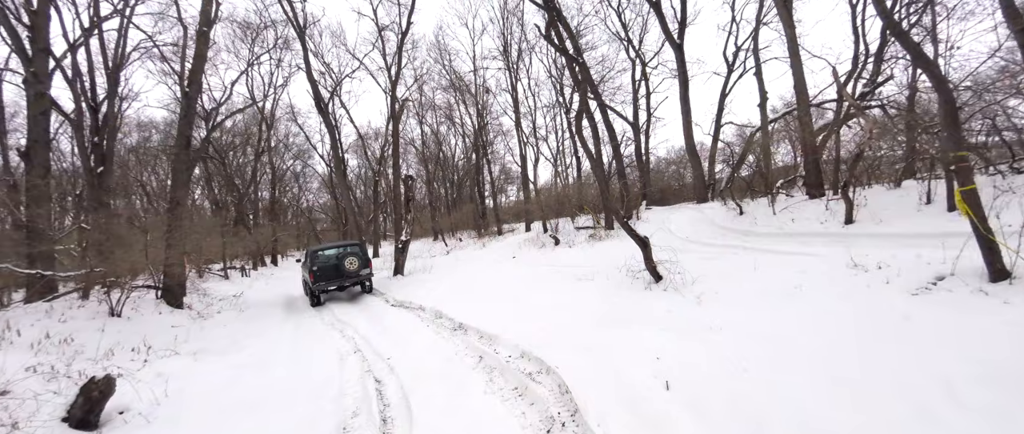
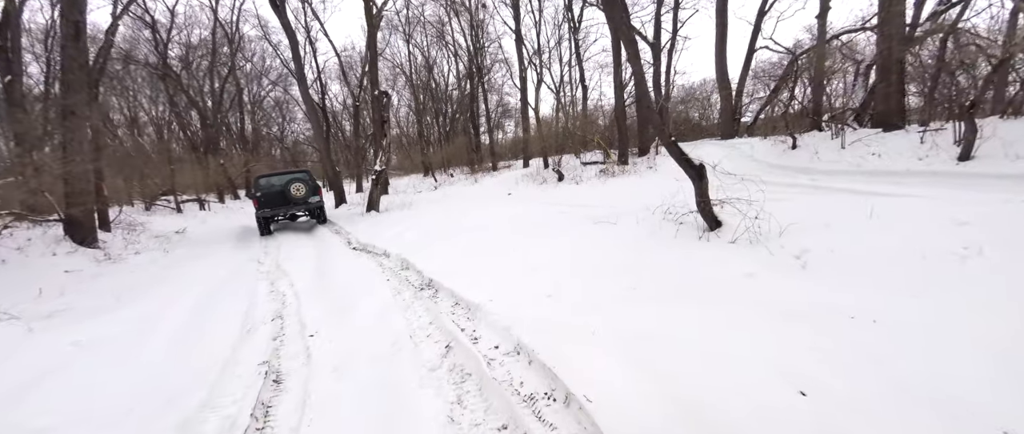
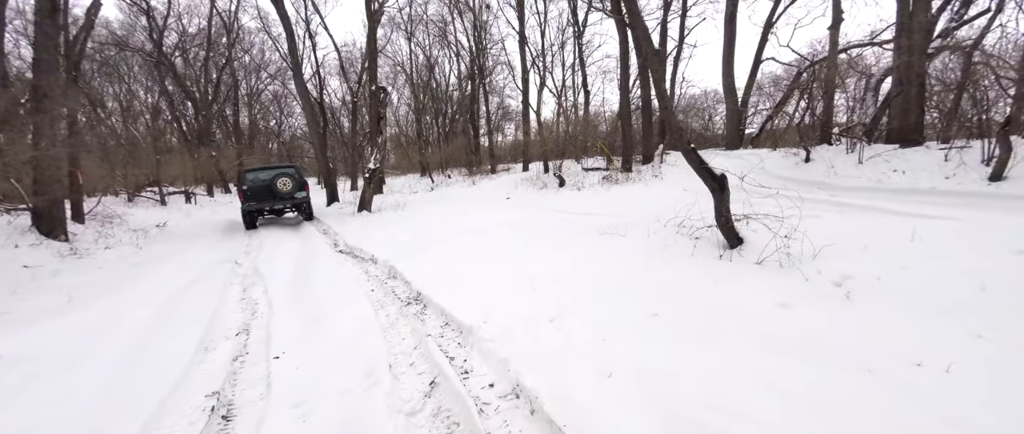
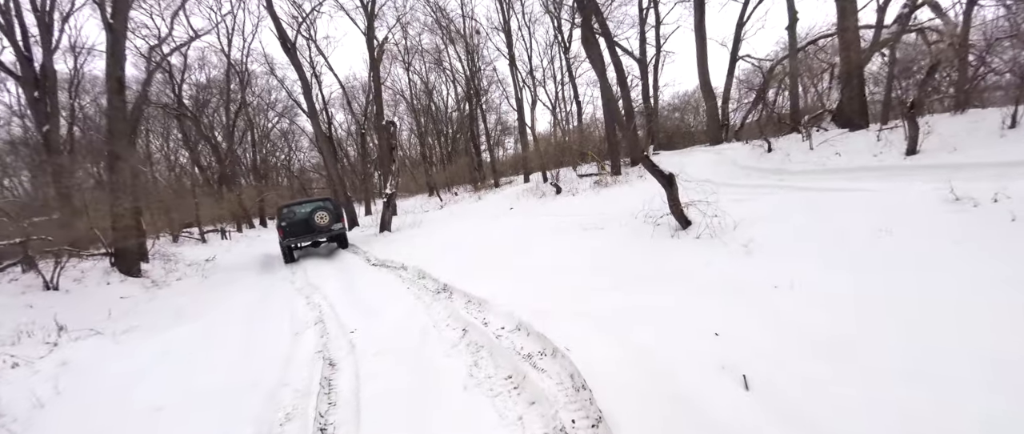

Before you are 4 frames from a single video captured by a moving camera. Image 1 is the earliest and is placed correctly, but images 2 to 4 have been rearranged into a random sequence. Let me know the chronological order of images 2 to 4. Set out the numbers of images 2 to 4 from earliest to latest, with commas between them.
4, 2, 3
